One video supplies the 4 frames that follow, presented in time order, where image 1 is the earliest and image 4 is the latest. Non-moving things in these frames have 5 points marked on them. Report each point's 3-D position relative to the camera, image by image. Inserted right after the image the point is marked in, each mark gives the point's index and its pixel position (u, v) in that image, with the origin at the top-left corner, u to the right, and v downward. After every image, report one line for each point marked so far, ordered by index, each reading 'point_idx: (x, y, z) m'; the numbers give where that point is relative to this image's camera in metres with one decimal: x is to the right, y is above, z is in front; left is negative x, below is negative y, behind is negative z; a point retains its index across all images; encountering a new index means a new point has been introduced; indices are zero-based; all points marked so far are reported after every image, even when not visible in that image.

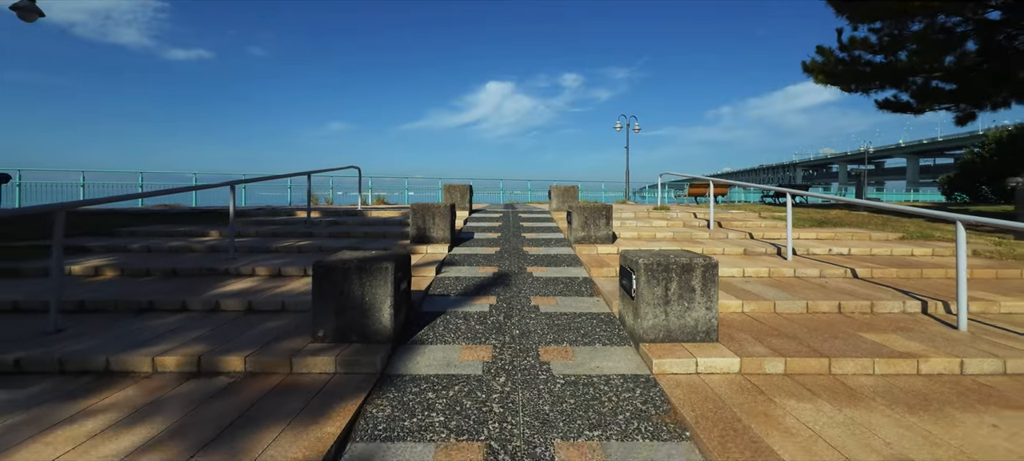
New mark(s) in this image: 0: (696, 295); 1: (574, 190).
0: (+0.7, -0.2, +3.5) m
1: (+0.7, +0.5, +10.7) m
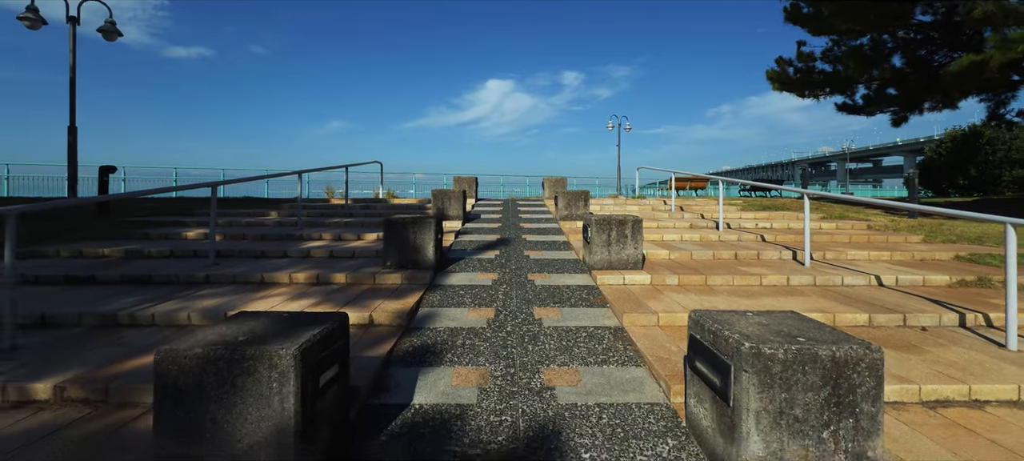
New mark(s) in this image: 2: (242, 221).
0: (+0.7, -0.1, +5.4) m
1: (+0.7, +0.6, +12.7) m
2: (-2.4, +0.1, +8.6) m
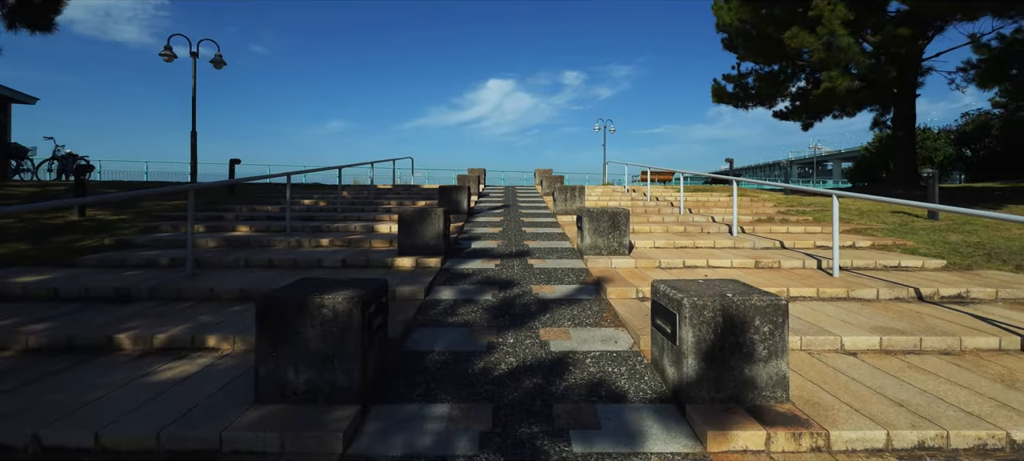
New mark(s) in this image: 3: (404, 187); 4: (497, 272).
0: (+0.6, +0.3, +9.6) m
1: (+0.7, +1.0, +16.9) m
2: (-2.4, +0.5, +12.8) m
3: (-1.7, +0.7, +15.3) m
4: (-0.1, -0.2, +5.6) m
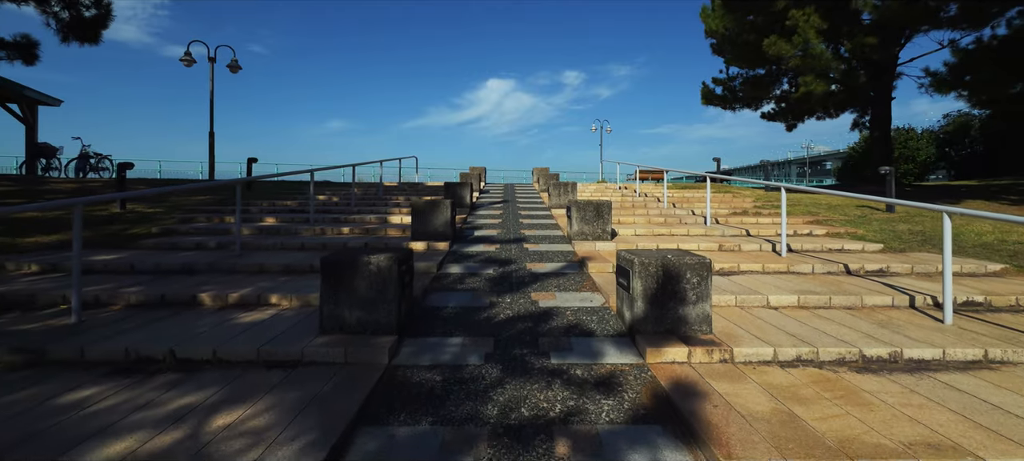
0: (+0.6, +0.4, +10.6) m
1: (+0.7, +1.1, +17.8) m
2: (-2.4, +0.6, +13.7) m
3: (-1.7, +0.8, +16.2) m
4: (-0.1, -0.2, +6.6) m
